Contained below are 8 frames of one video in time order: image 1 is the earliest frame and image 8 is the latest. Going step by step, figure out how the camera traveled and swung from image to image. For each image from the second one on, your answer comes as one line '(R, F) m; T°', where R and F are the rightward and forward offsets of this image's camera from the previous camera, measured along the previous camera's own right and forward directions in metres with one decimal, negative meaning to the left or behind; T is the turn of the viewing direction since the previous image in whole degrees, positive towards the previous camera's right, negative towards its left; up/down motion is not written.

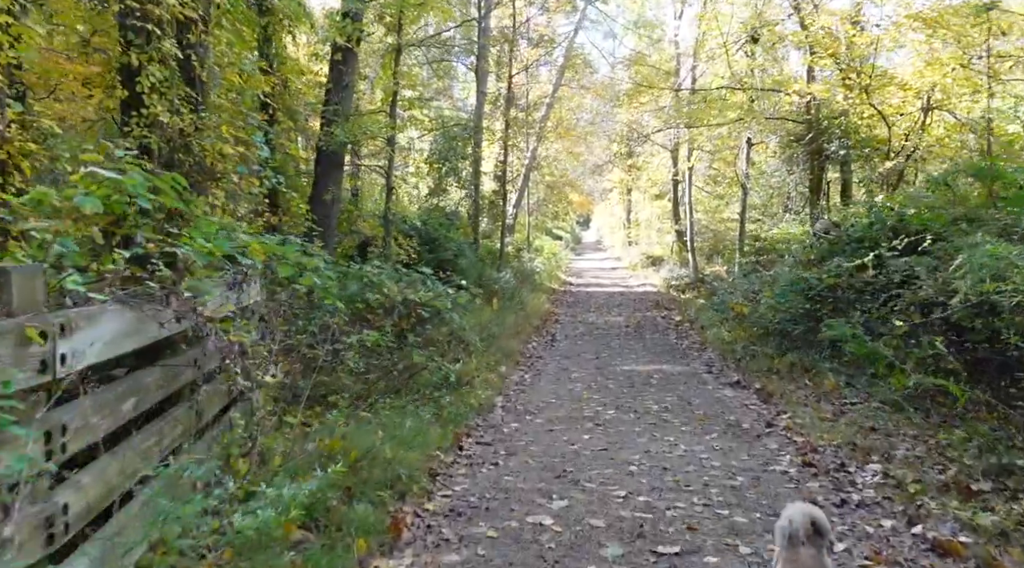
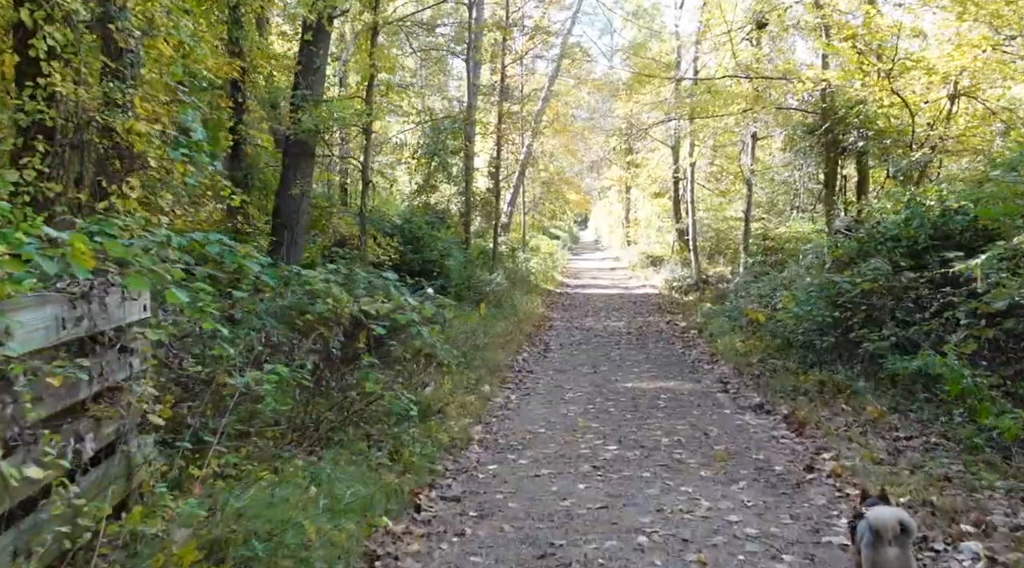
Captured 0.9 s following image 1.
(+0.2, +1.7) m; 0°
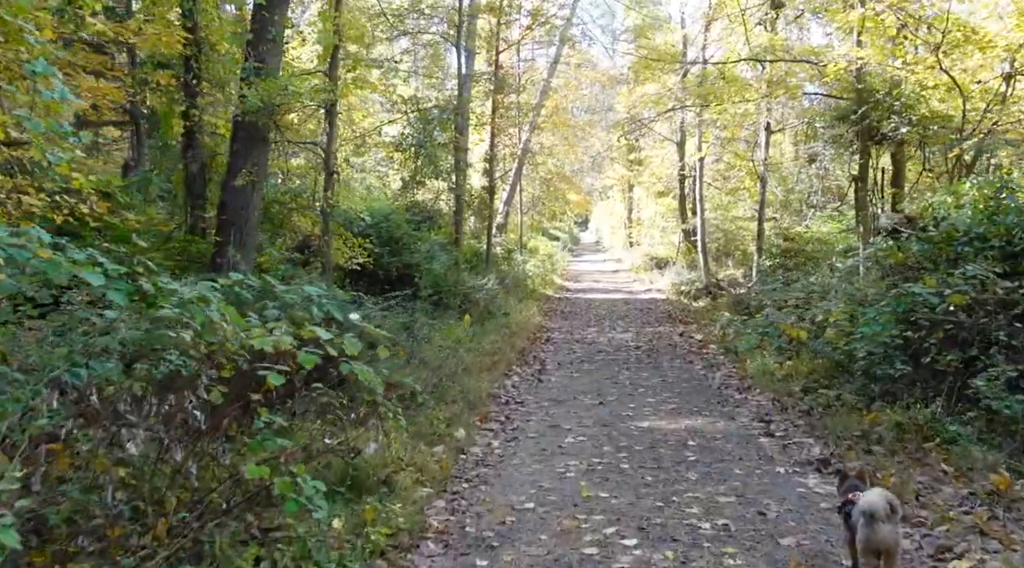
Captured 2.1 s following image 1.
(+0.2, +2.4) m; 0°
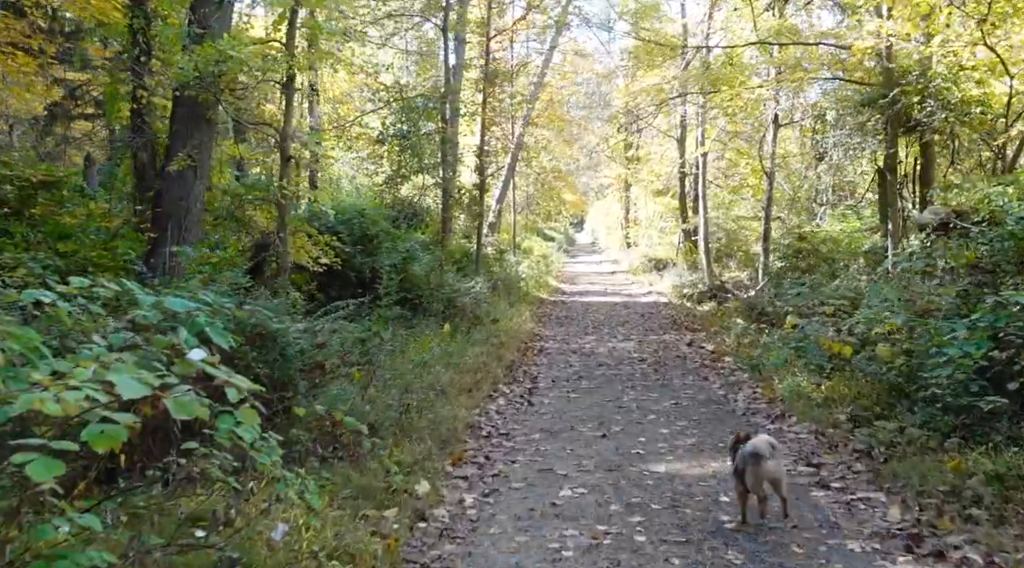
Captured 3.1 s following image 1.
(+0.1, +1.9) m; 0°
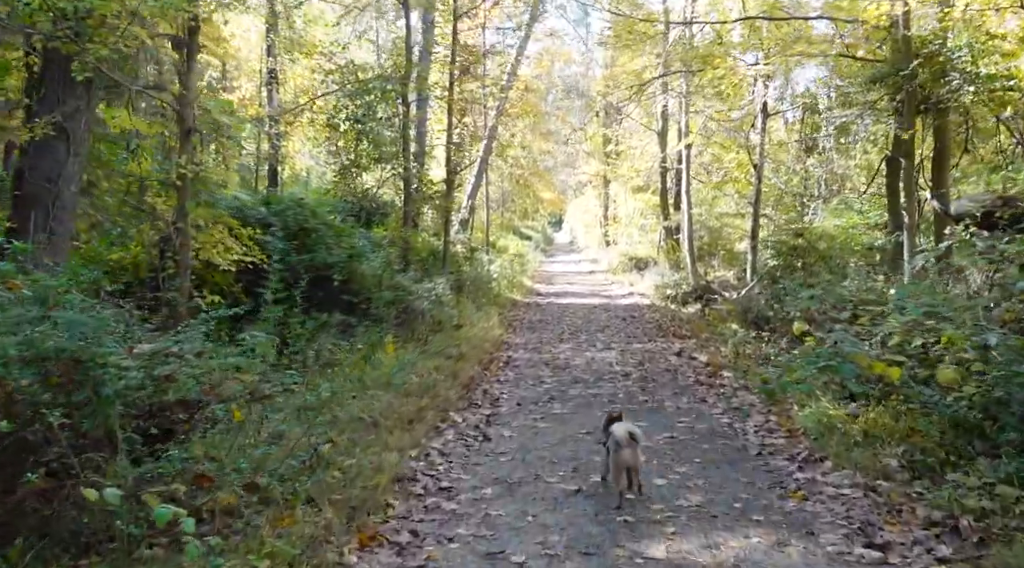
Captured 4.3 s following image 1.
(+0.2, +2.2) m; +1°
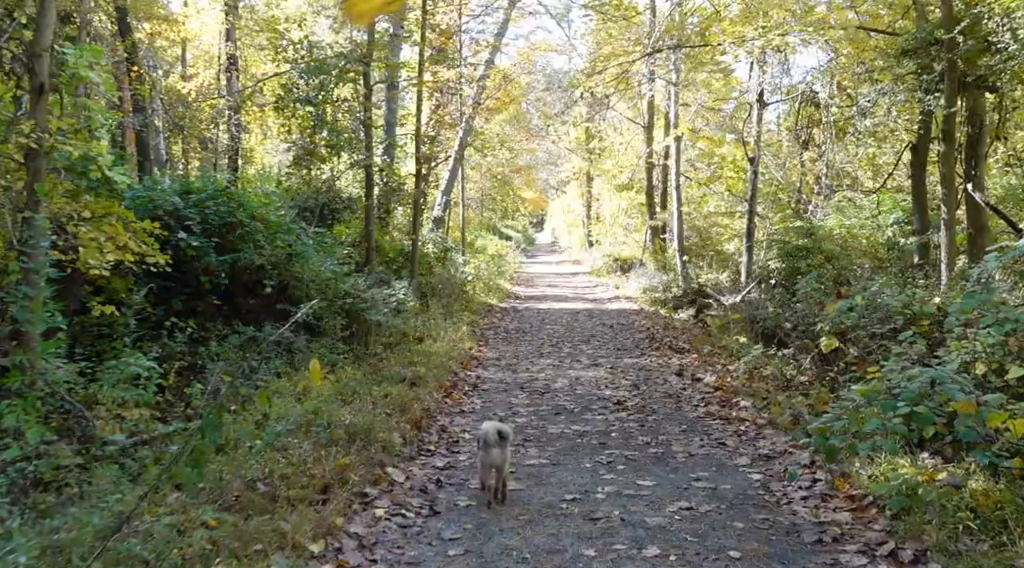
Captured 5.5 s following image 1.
(+0.2, +2.3) m; +1°
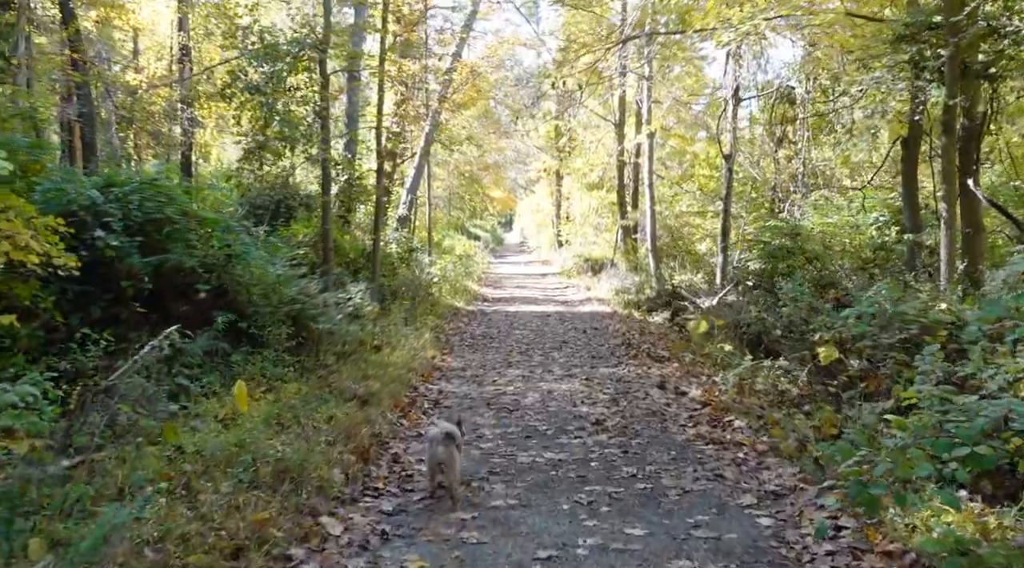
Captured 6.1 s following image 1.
(0.0, +1.1) m; +2°
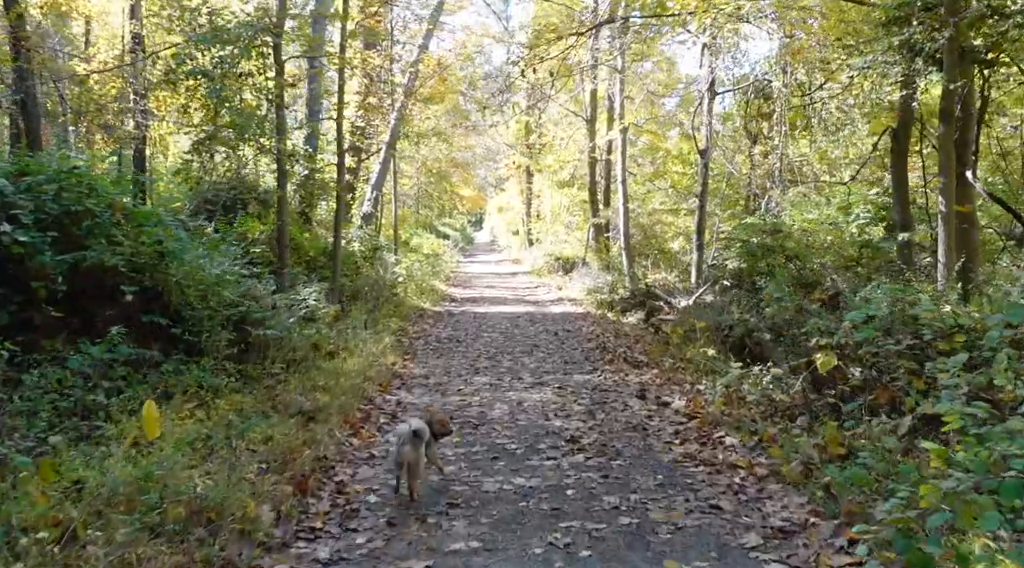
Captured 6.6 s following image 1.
(0.0, +1.0) m; +2°
